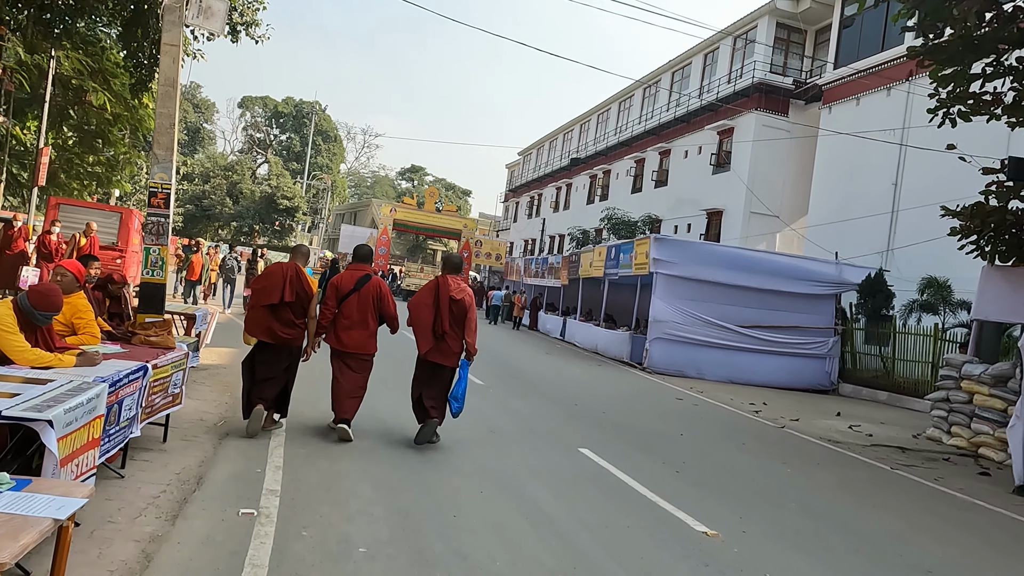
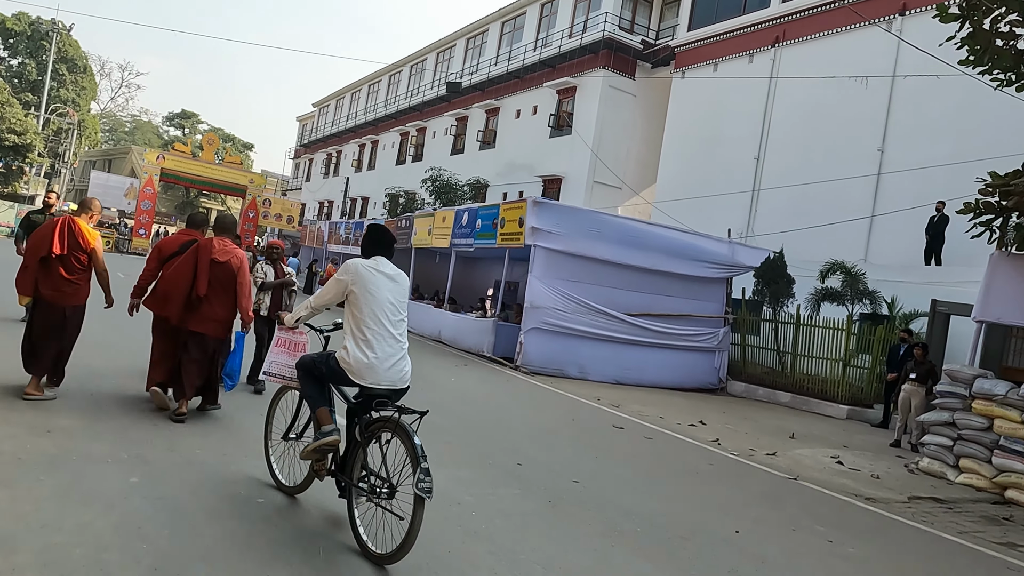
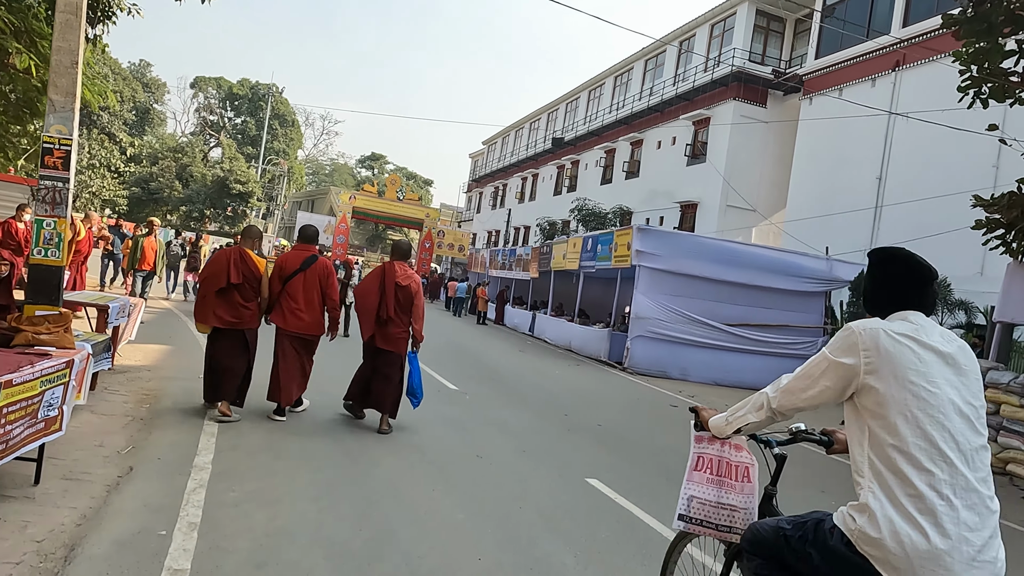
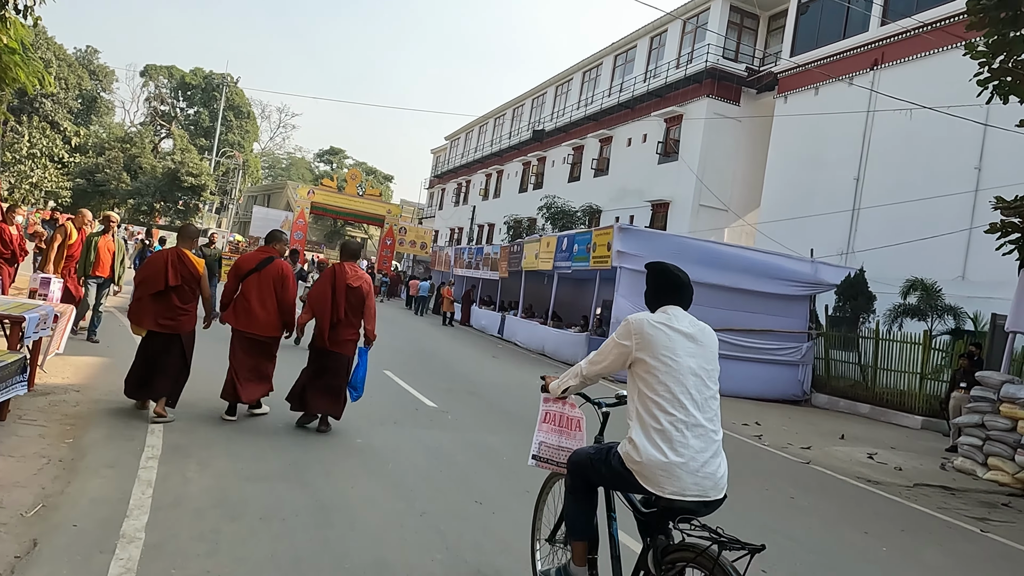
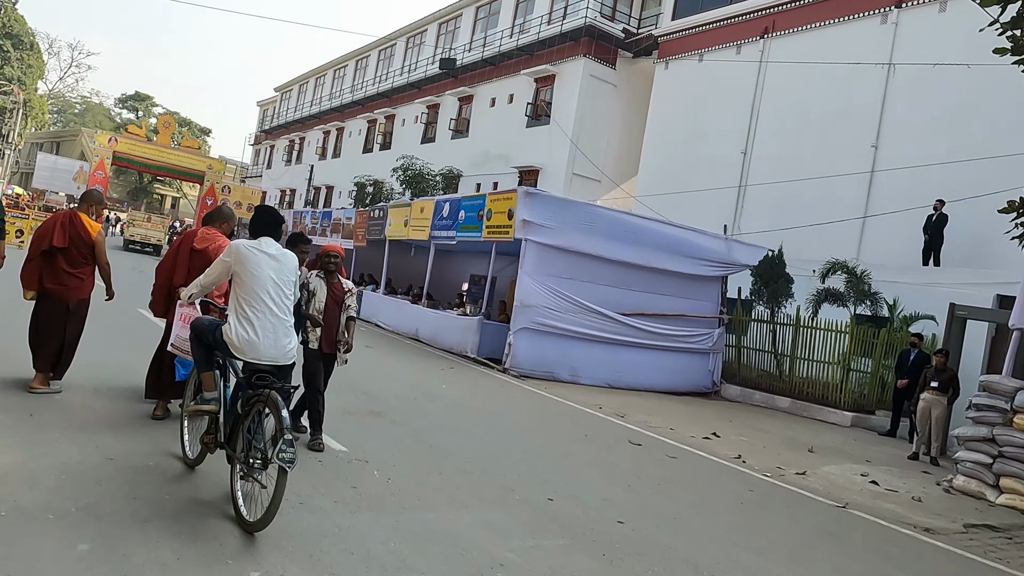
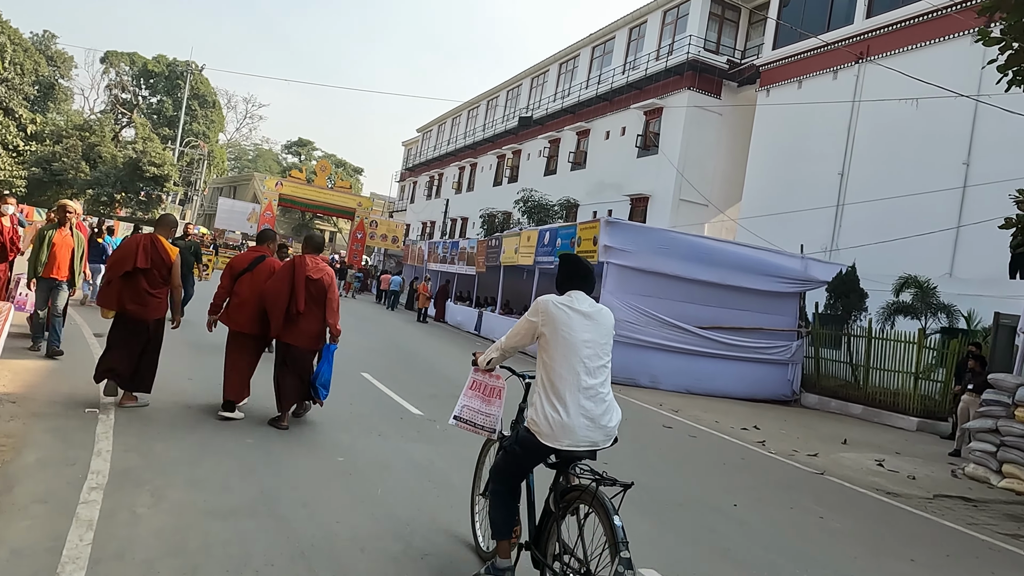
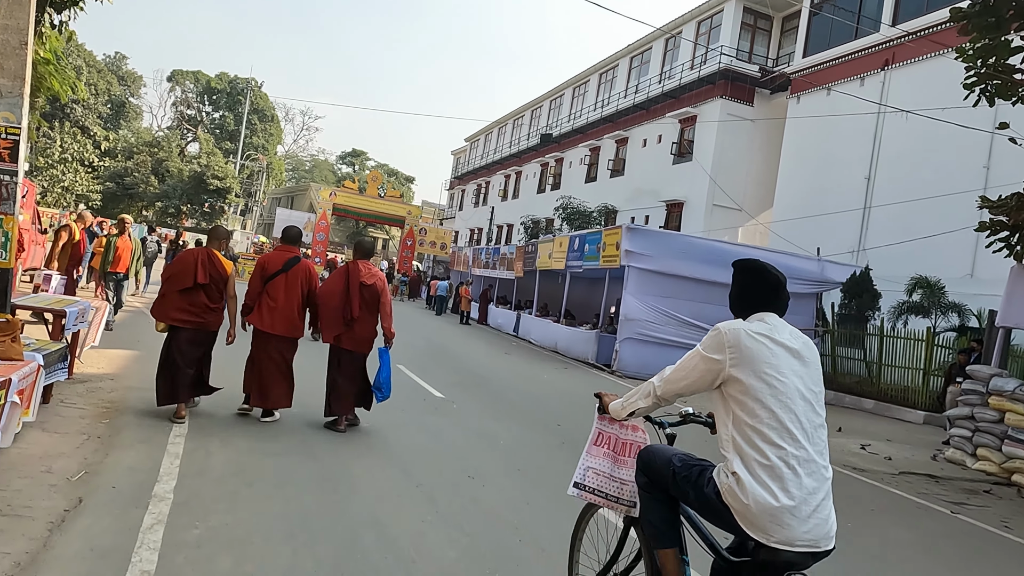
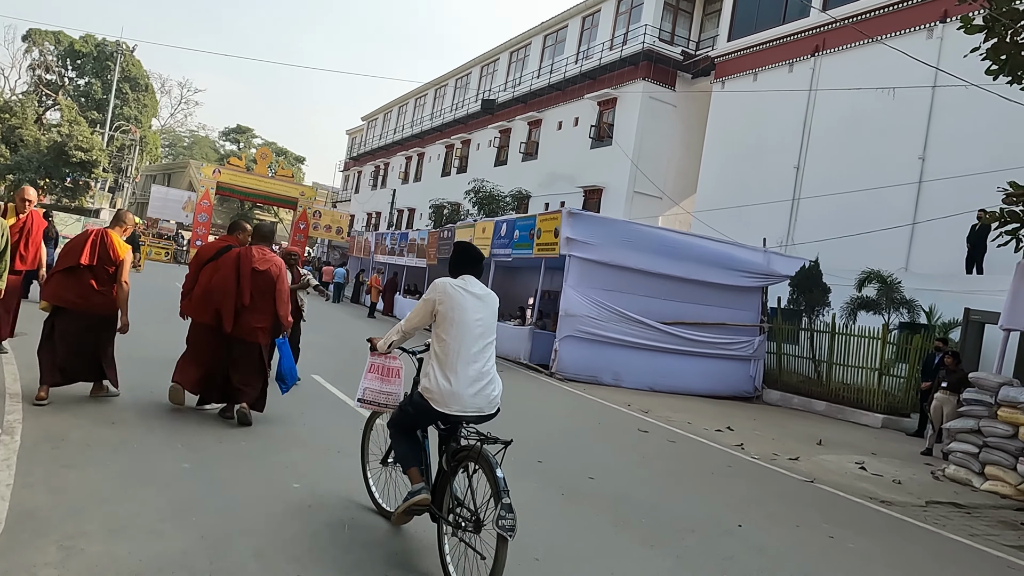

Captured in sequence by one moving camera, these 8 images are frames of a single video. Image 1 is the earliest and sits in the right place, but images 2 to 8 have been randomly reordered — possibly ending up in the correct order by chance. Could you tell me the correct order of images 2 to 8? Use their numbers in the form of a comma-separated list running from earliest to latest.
3, 7, 4, 6, 8, 2, 5
